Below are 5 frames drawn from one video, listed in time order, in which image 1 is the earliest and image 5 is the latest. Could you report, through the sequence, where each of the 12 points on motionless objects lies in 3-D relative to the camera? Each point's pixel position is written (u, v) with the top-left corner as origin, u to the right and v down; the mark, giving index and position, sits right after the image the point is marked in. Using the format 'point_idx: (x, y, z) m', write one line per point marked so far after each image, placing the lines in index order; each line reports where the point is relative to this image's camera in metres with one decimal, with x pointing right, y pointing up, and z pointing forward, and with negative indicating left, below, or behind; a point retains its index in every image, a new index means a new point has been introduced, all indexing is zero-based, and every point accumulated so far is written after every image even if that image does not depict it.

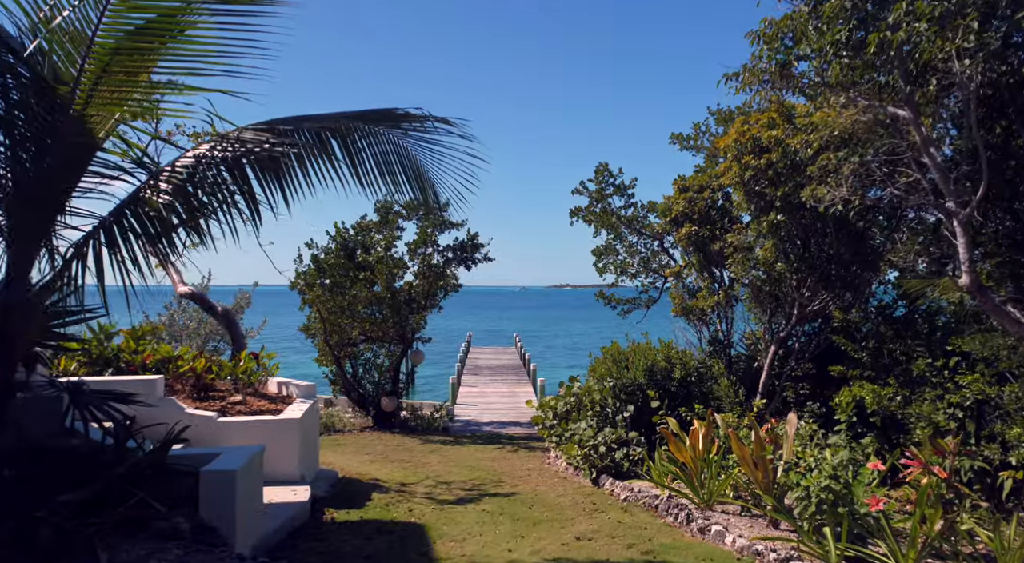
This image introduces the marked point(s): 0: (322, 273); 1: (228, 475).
0: (-4.1, +0.2, +15.4) m
1: (-1.8, -1.2, +4.5) m
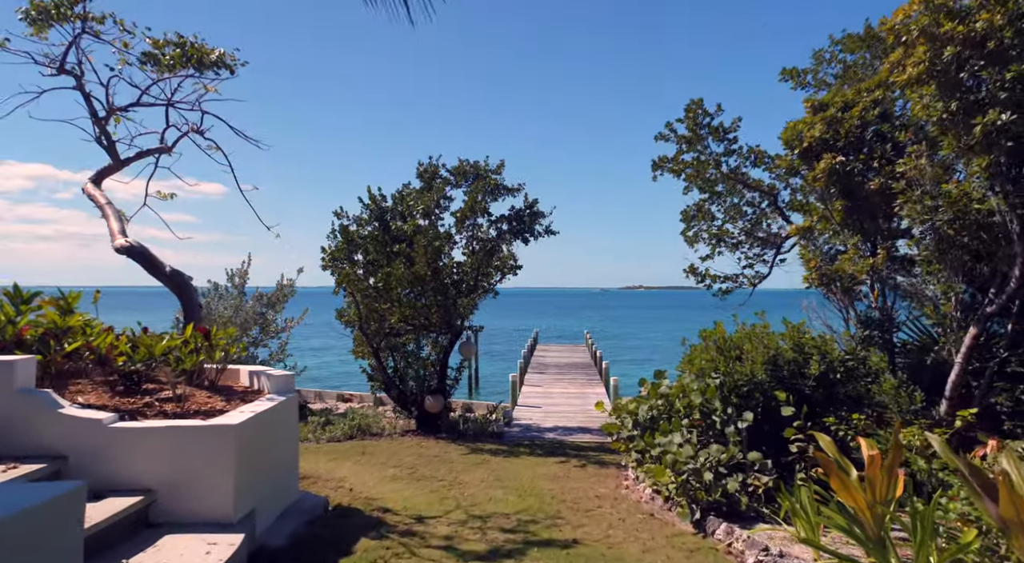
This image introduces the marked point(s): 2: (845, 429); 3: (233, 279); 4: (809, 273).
0: (-2.9, +0.6, +13.0) m
1: (-1.7, -0.8, +1.9) m
2: (+2.9, -1.3, +6.0) m
3: (-7.7, 0.0, +19.4) m
4: (+3.0, +0.1, +7.2) m
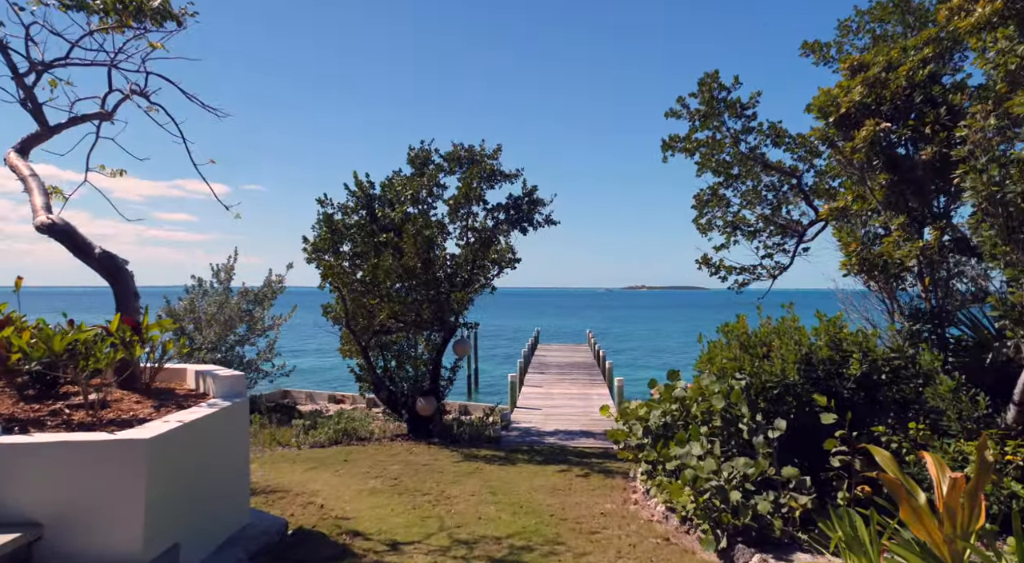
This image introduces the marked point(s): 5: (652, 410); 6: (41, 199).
0: (-3.0, +0.7, +12.1) m
1: (-1.8, -0.7, +1.0) m
2: (+2.8, -1.1, +5.1) m
3: (-7.7, +0.2, +18.5) m
4: (+3.0, +0.2, +6.3) m
5: (+1.3, -1.2, +6.8) m
6: (-3.7, +0.6, +5.5) m
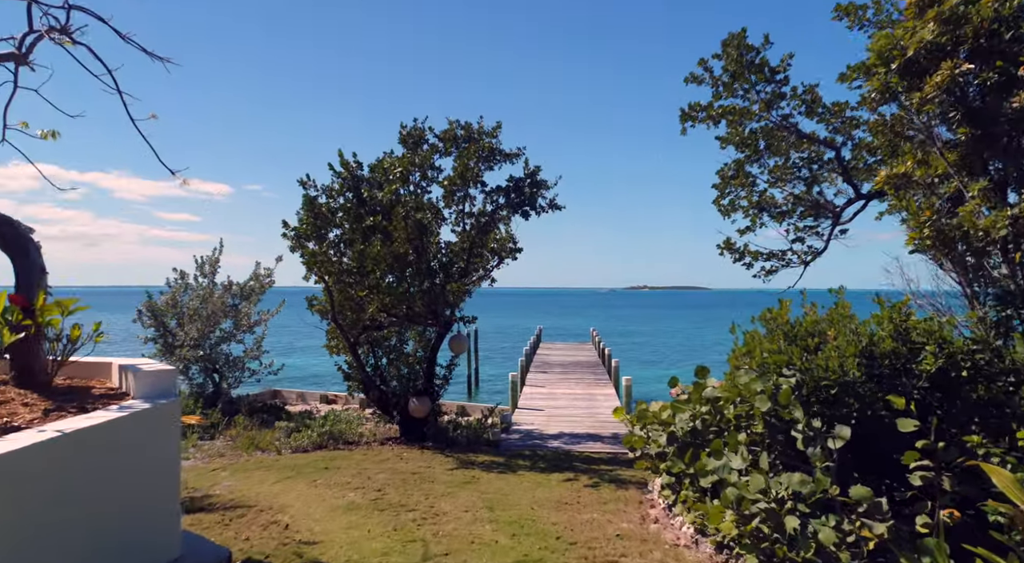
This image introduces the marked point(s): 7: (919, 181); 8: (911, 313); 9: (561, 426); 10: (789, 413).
0: (-2.9, +0.9, +11.1) m
1: (-1.8, -0.5, 0.0) m
2: (+2.8, -1.0, +4.1) m
3: (-7.7, +0.3, +17.5) m
4: (+3.0, +0.3, +5.2) m
5: (+1.3, -1.1, +5.7) m
6: (-3.7, +0.8, +4.5) m
7: (+3.2, +0.8, +5.6) m
8: (+2.9, -0.2, +5.1) m
9: (+1.0, -2.8, +13.9) m
10: (+1.8, -0.9, +4.7) m
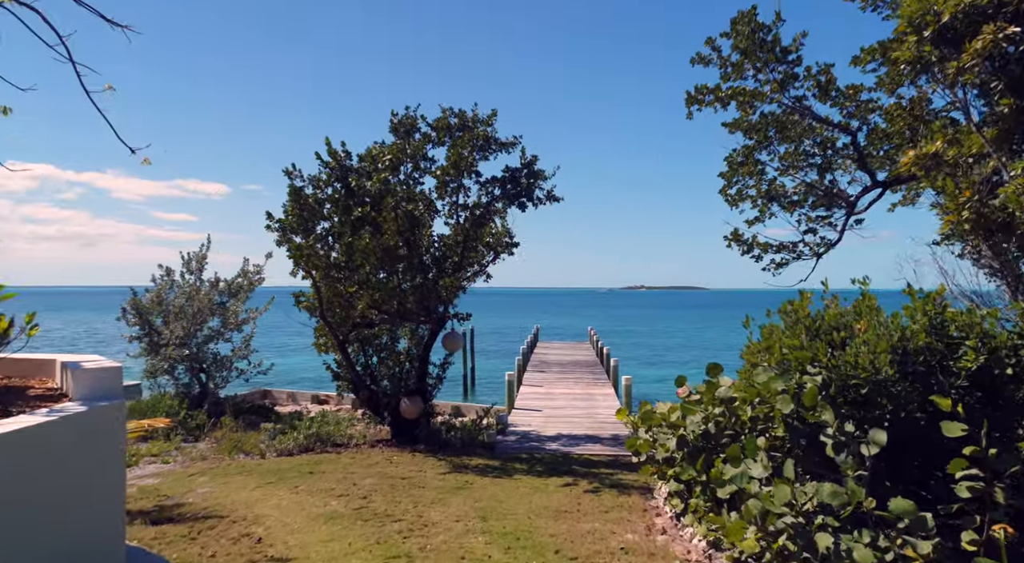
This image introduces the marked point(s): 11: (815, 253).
0: (-3.0, +1.0, +10.6) m
1: (-1.8, -0.4, -0.5) m
2: (+2.7, -0.9, +3.6) m
3: (-7.8, +0.4, +17.0) m
4: (+2.9, +0.4, +4.7) m
5: (+1.3, -1.0, +5.2) m
6: (-3.7, +0.9, +4.0) m
7: (+3.2, +0.9, +5.1) m
8: (+2.9, -0.2, +4.6) m
9: (+0.9, -2.8, +13.4) m
10: (+1.8, -0.8, +4.2) m
11: (+3.6, +0.3, +8.3) m
